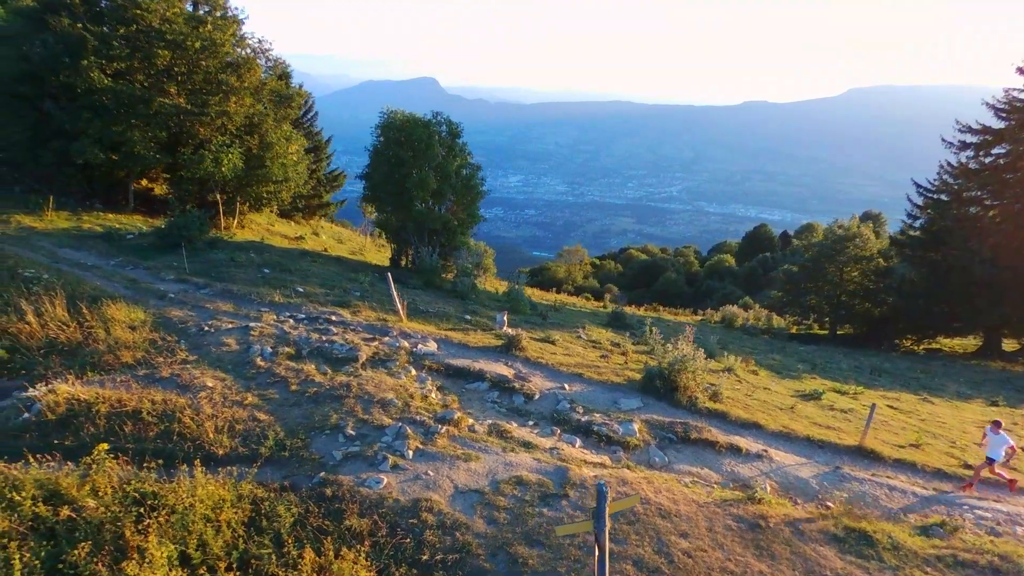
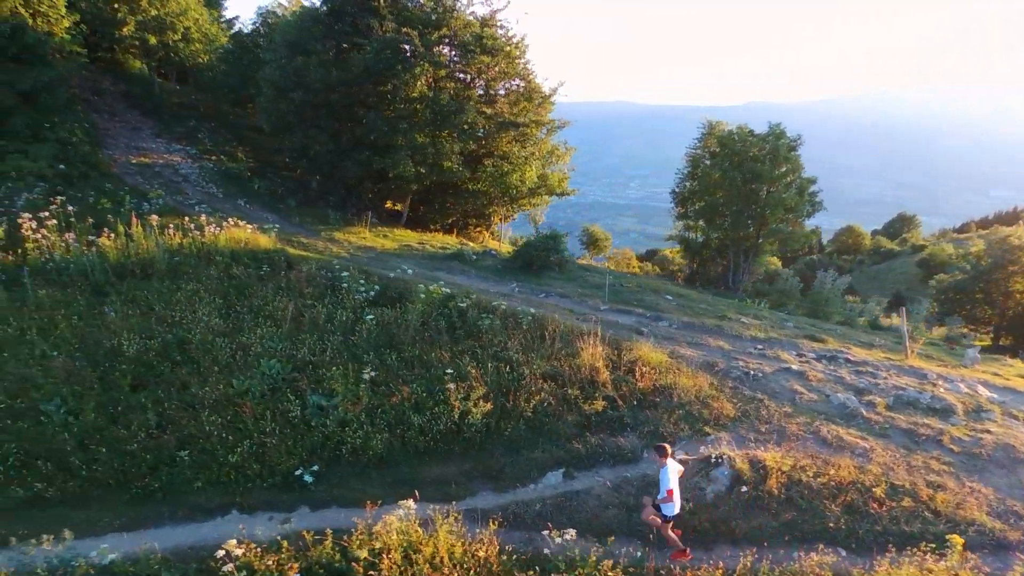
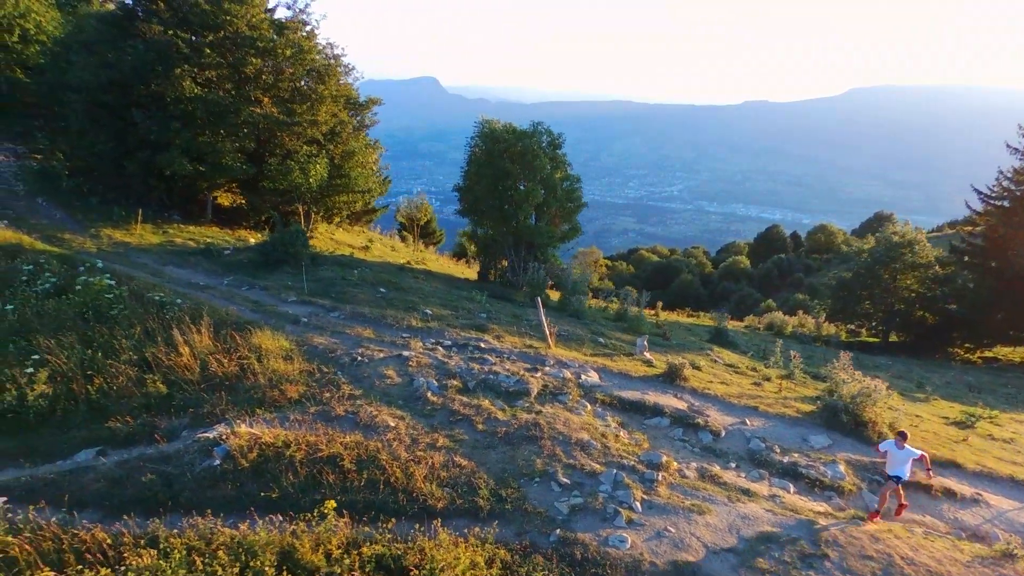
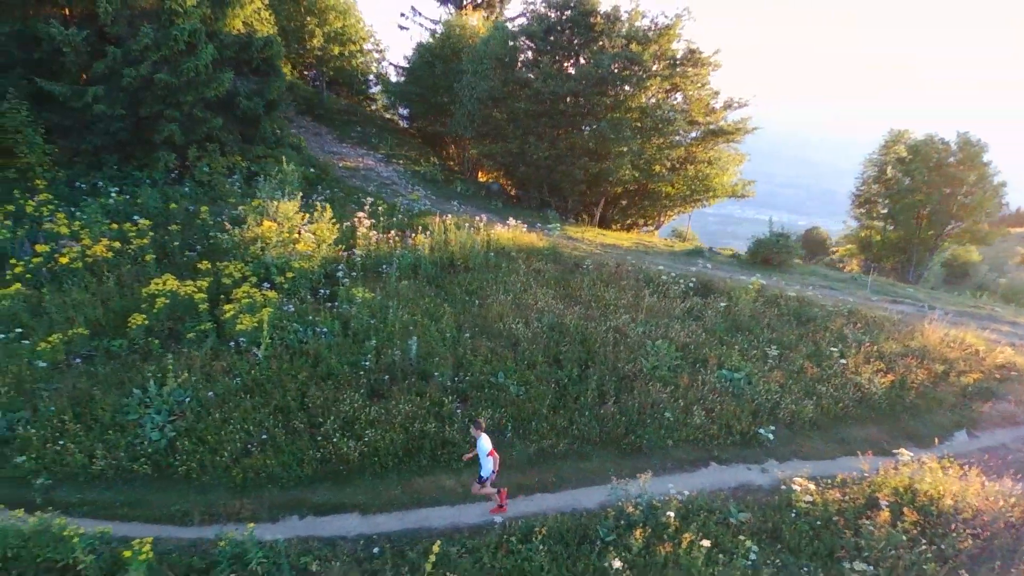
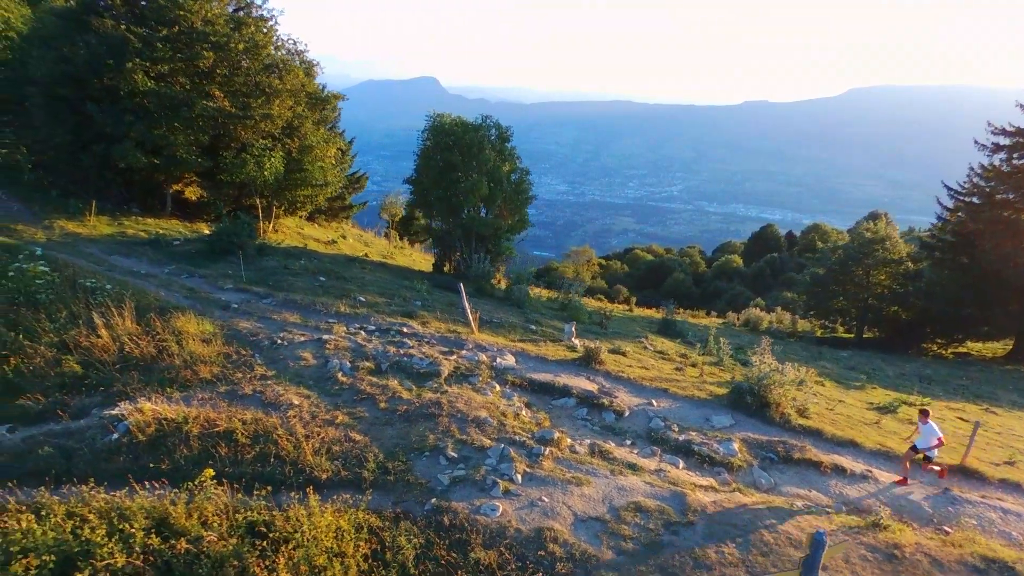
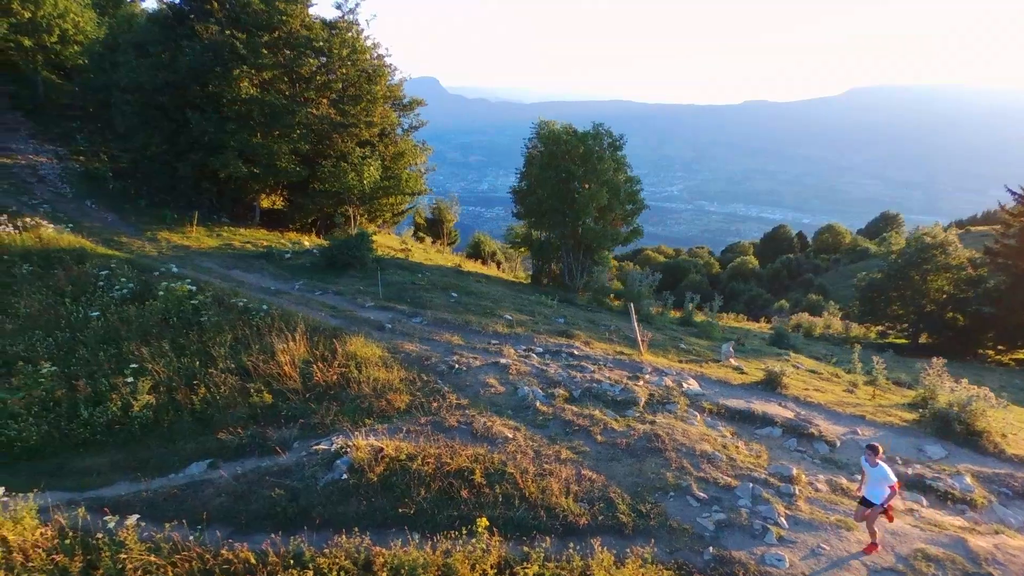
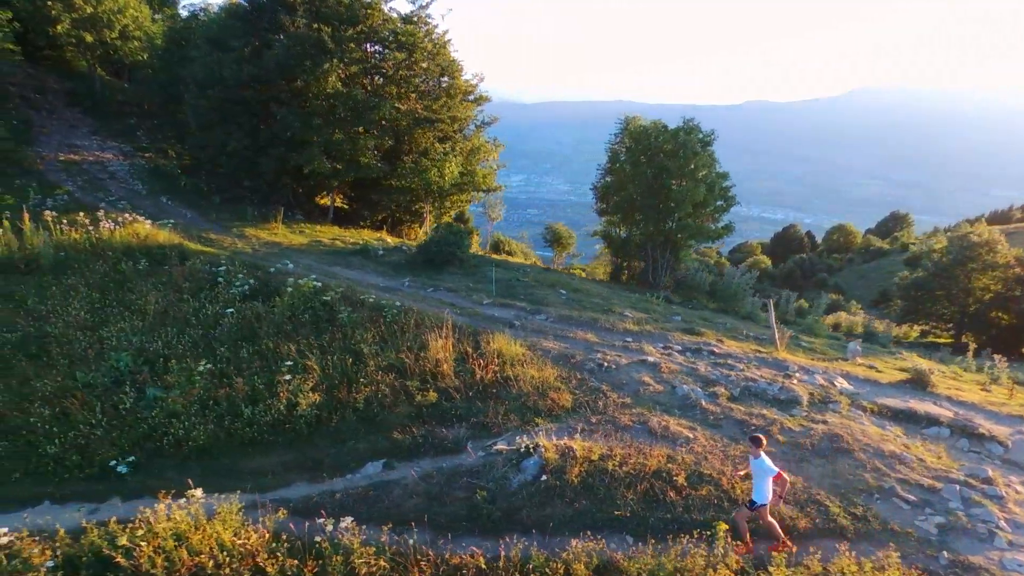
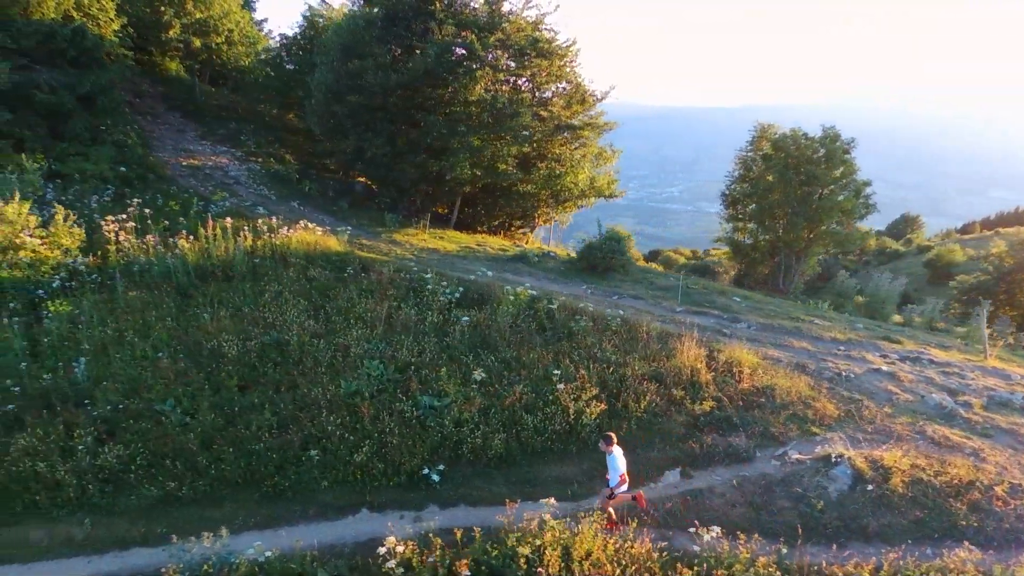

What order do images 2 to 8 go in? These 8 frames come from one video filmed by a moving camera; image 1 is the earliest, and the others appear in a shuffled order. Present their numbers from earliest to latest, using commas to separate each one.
5, 3, 6, 7, 2, 8, 4
